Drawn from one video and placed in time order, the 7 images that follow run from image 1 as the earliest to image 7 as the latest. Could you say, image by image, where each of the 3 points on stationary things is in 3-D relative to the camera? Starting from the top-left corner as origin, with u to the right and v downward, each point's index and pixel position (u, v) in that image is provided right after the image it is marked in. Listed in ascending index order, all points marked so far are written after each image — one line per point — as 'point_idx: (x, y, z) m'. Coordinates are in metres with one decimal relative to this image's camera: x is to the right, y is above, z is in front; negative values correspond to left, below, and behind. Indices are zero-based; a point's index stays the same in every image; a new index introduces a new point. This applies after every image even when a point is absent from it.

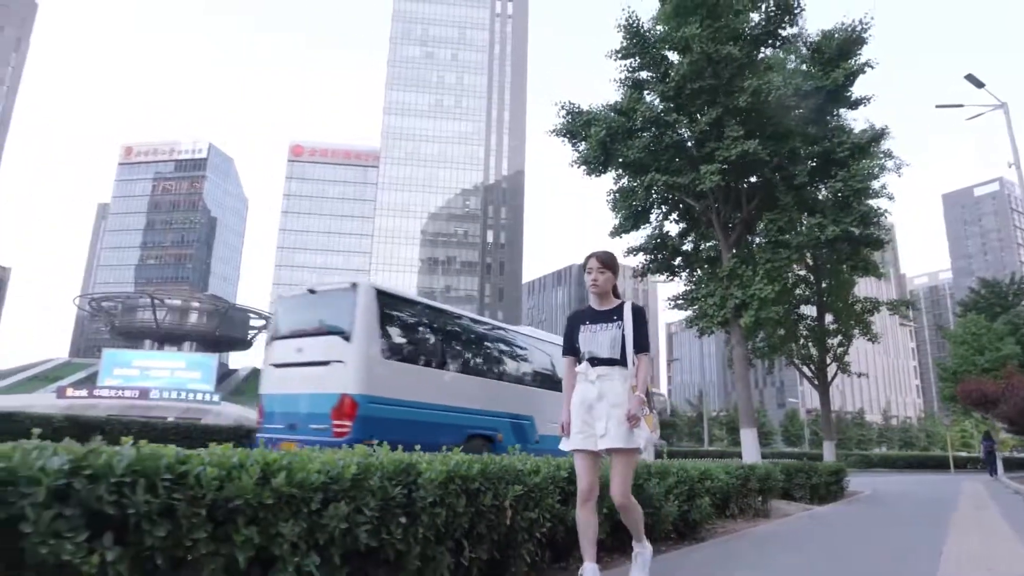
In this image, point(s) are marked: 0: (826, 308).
0: (+8.0, -0.5, +16.9) m
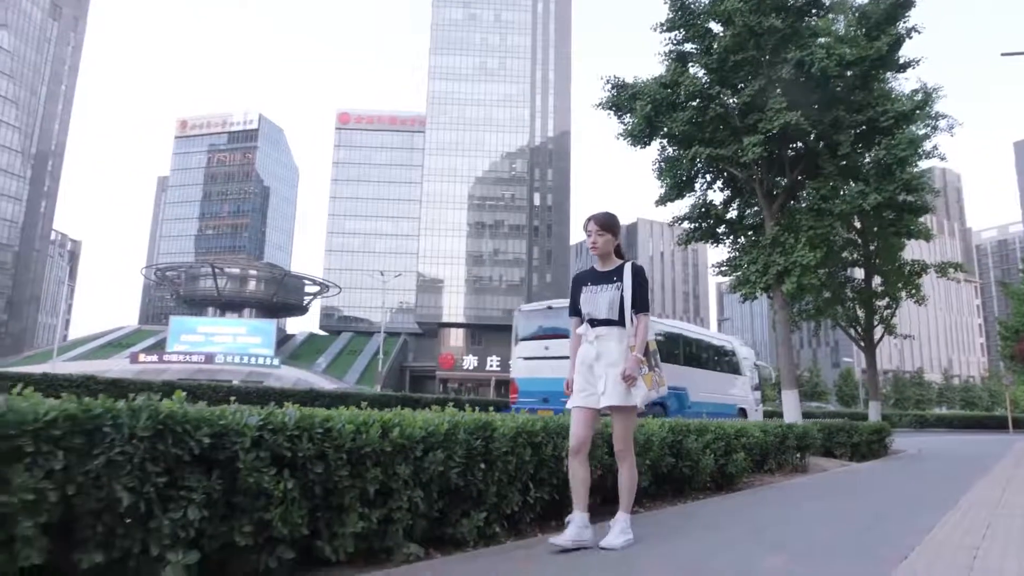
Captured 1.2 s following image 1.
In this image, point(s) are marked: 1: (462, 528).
0: (+9.2, +0.4, +17.1) m
1: (-0.3, -1.4, +3.8) m
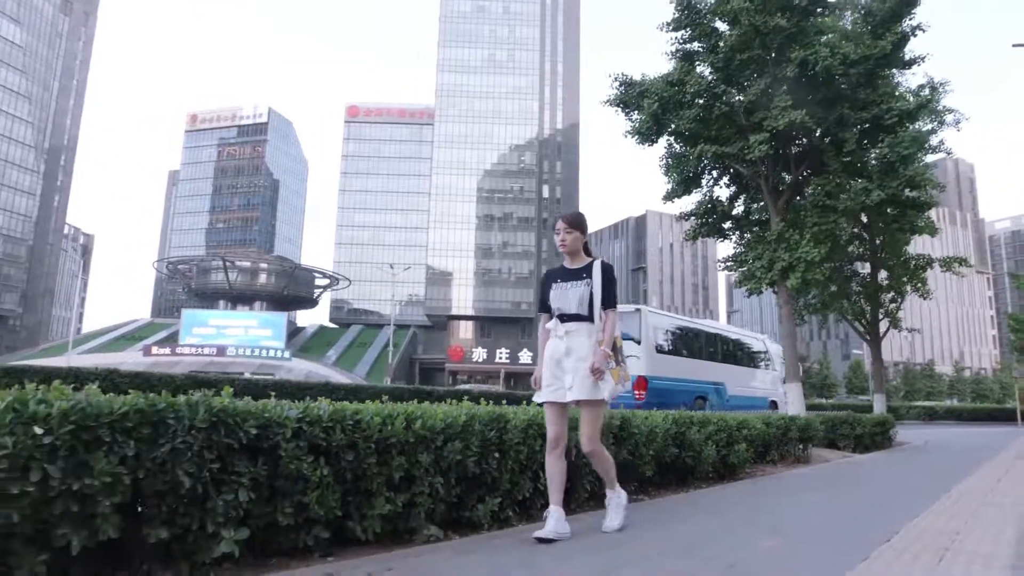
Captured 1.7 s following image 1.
0: (+9.5, +0.6, +17.2) m
1: (-0.2, -1.4, +4.1) m
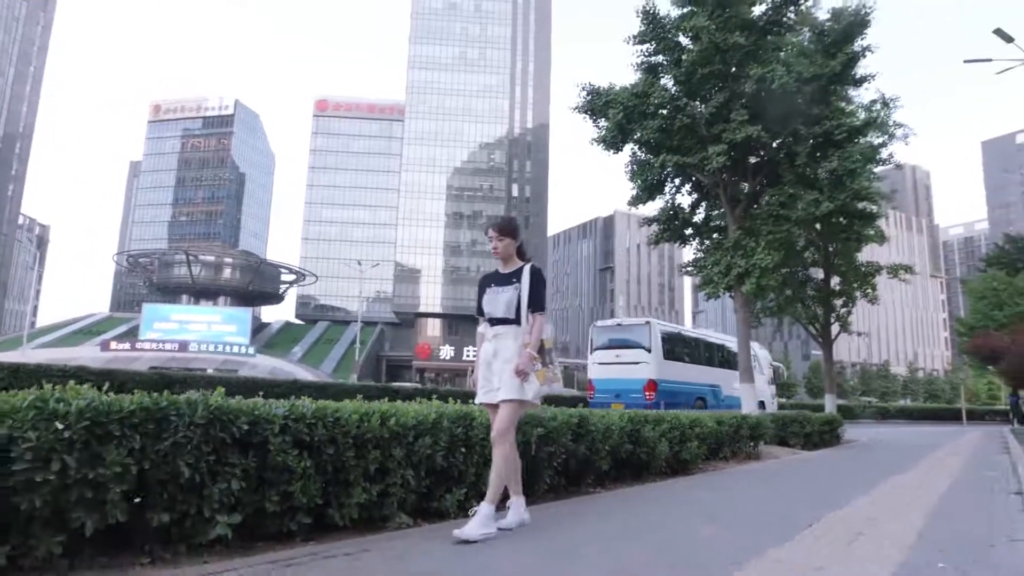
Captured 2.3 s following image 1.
0: (+8.6, +0.4, +18.1) m
1: (-0.4, -1.5, +4.5) m
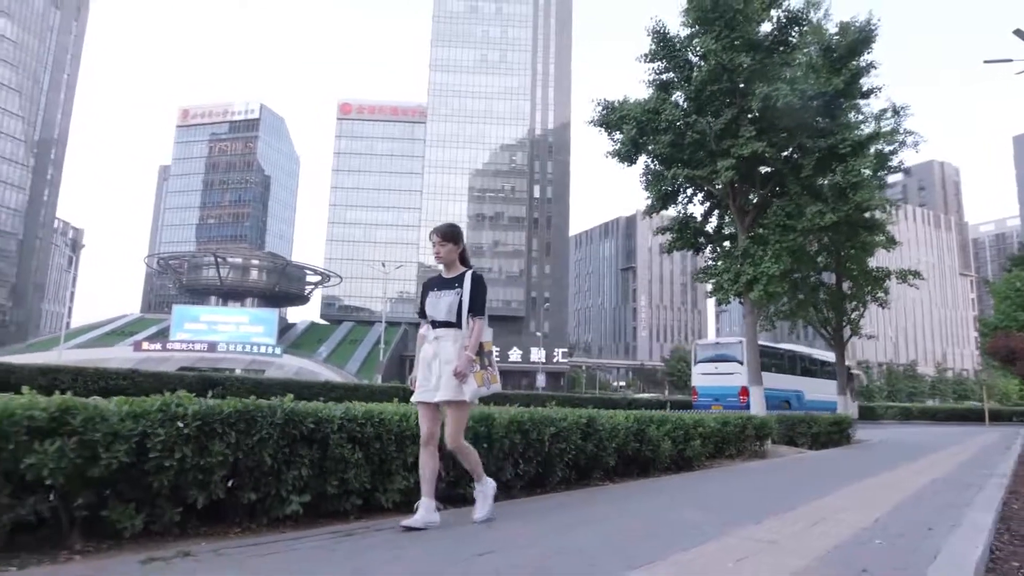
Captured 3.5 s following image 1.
0: (+9.2, +0.3, +18.6) m
1: (-0.3, -1.6, +5.4) m
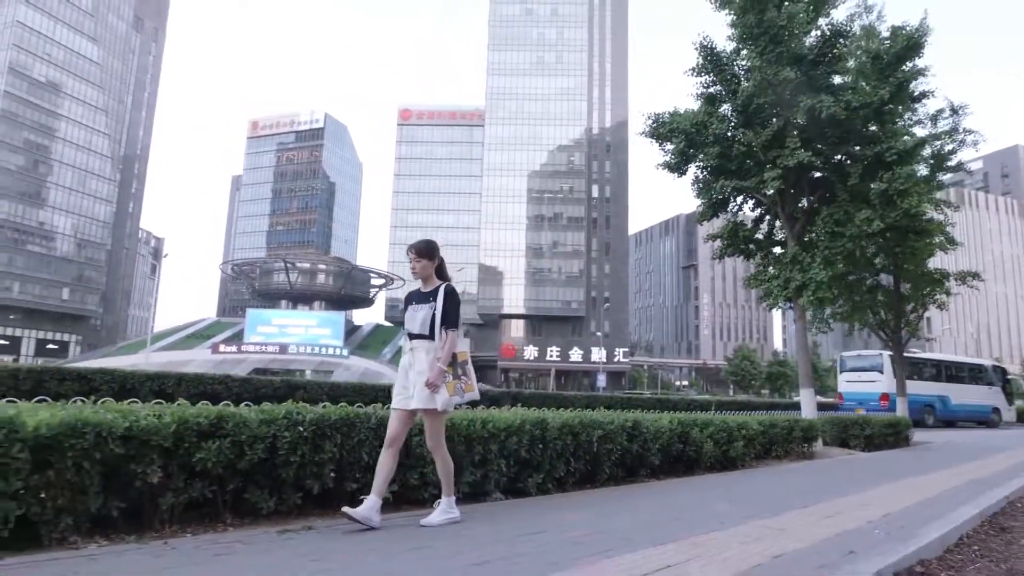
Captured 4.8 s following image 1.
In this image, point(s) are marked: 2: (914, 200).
0: (+10.8, +0.3, +18.6) m
1: (+0.2, -1.8, +6.3) m
2: (+8.3, +1.8, +13.8) m
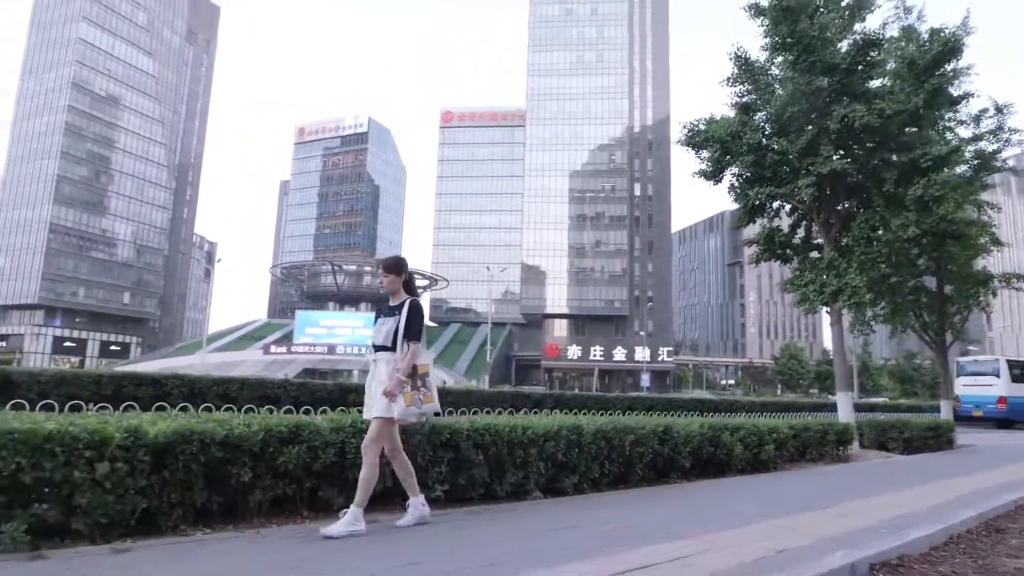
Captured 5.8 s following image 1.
0: (+11.9, +0.2, +18.5) m
1: (+0.5, -2.0, +6.9) m
2: (+9.2, +1.7, +13.9) m
